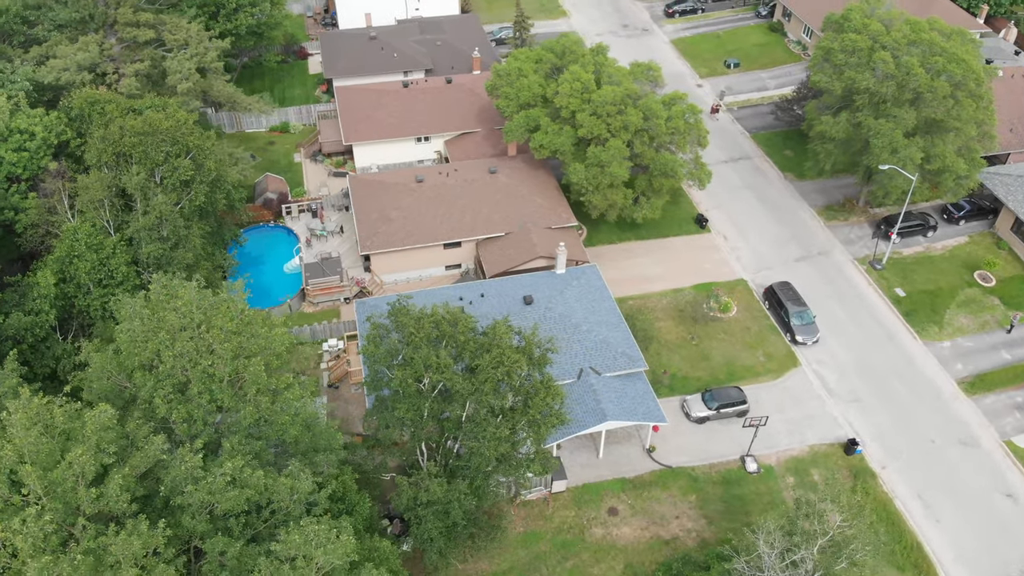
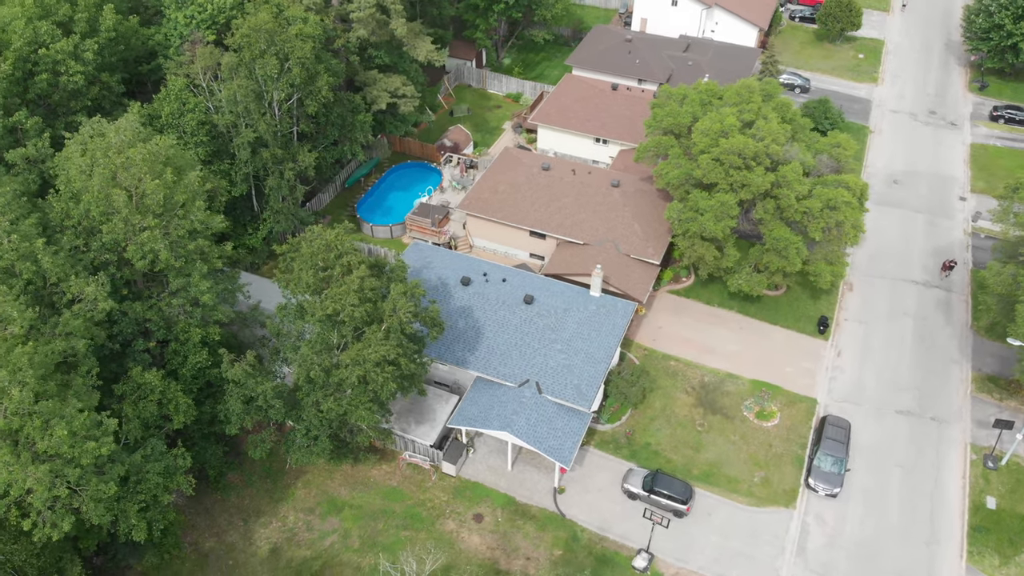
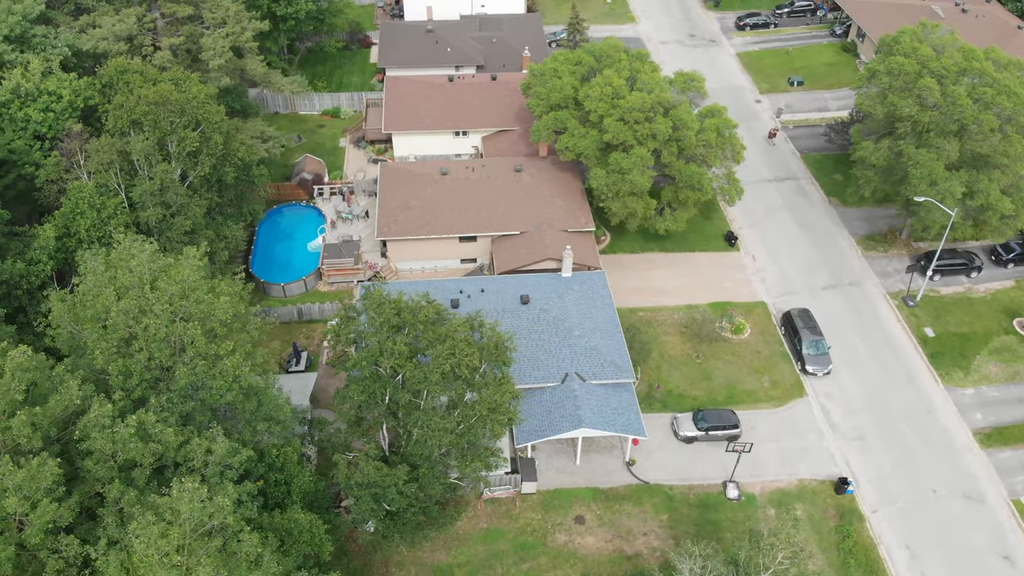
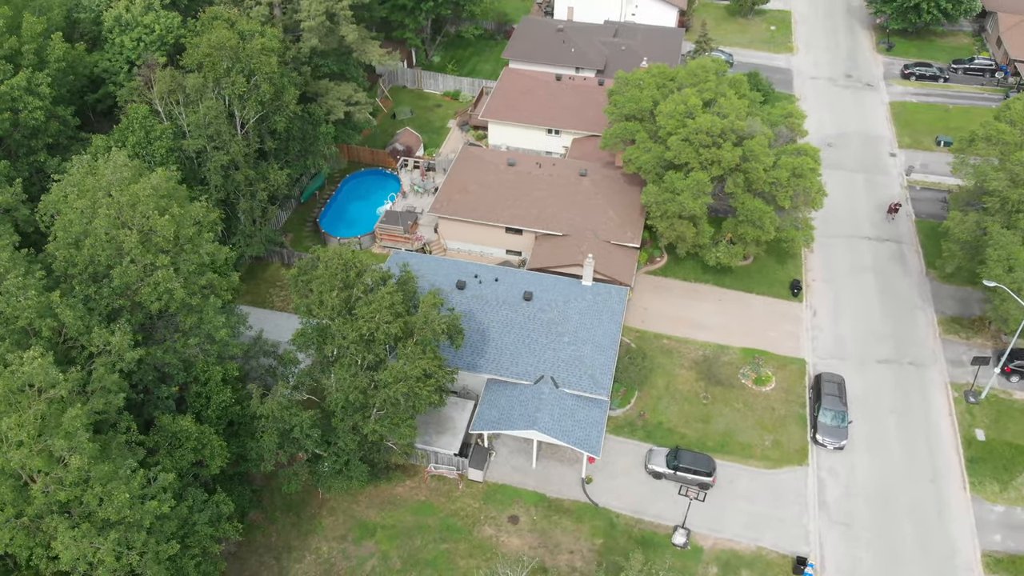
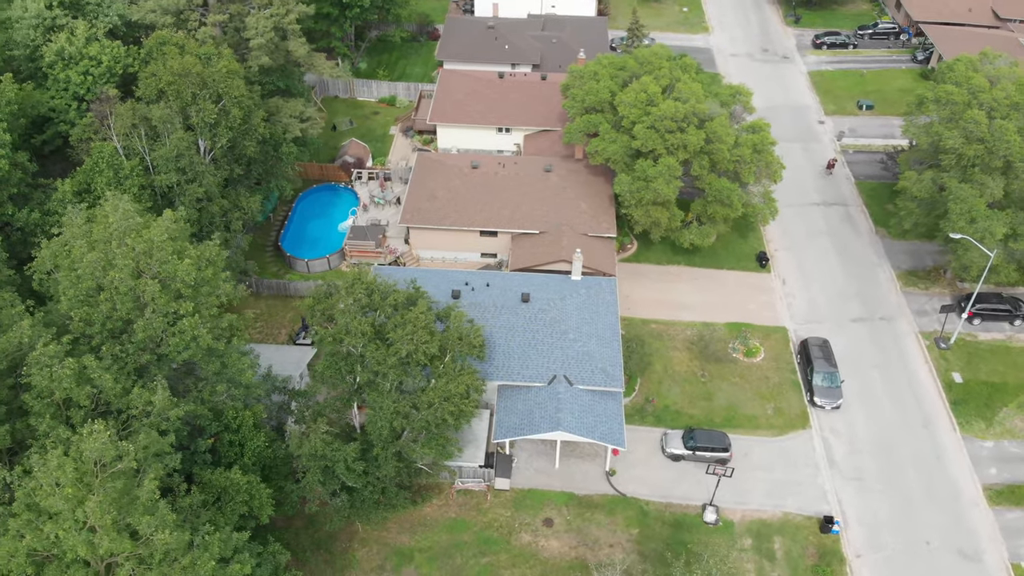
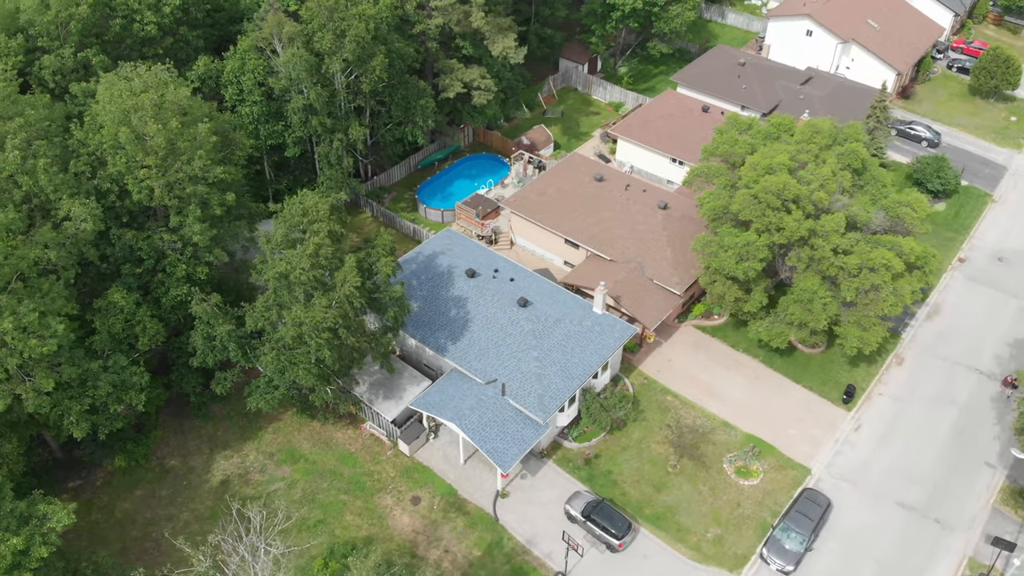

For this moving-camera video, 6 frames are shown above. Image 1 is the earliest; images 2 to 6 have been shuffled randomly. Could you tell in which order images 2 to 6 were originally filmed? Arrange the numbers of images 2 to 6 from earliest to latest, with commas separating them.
3, 5, 4, 2, 6
